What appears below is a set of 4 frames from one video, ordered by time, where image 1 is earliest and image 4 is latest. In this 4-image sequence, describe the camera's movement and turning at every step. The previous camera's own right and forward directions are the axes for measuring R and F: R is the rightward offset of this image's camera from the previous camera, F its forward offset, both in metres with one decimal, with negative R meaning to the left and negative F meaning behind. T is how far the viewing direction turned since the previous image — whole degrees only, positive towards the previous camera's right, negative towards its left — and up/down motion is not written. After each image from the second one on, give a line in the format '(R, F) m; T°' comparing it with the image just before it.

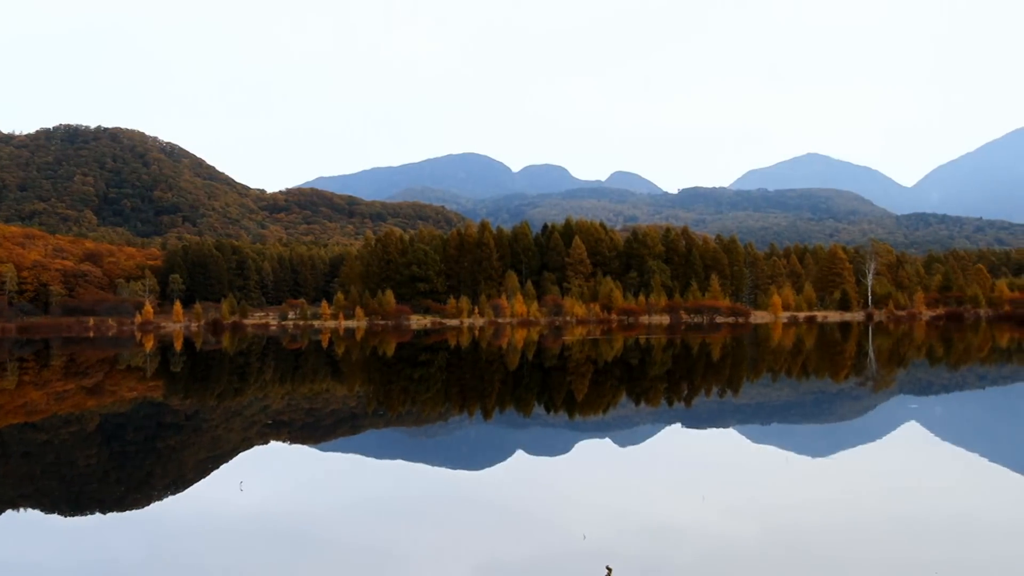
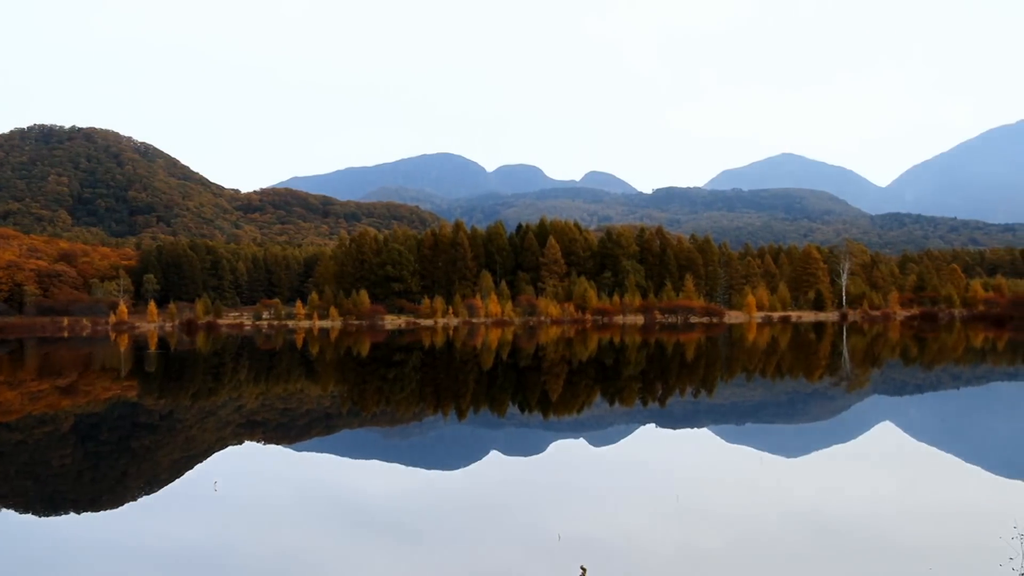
(+1.0, 0.0) m; 0°
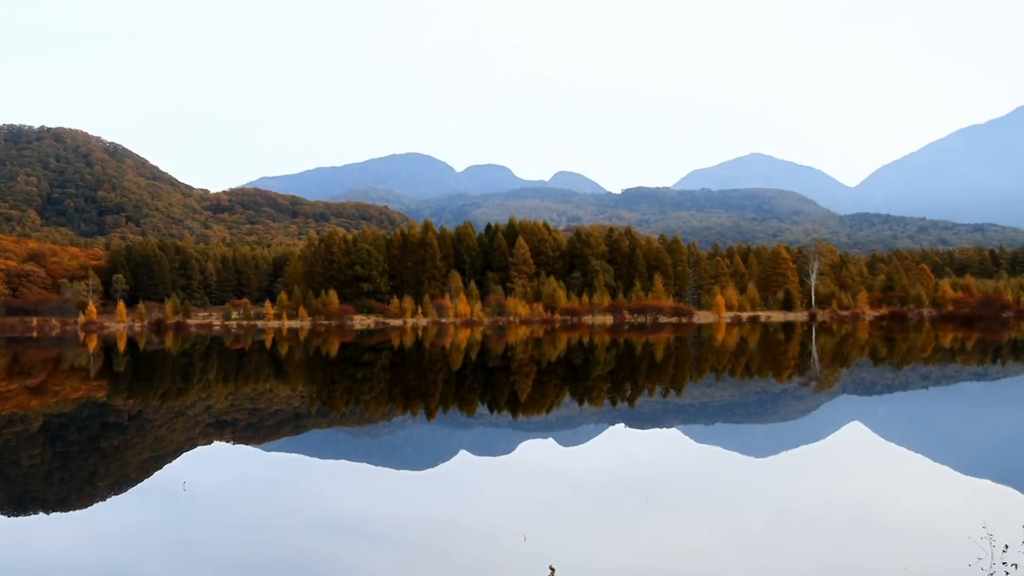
(+1.2, 0.0) m; 0°
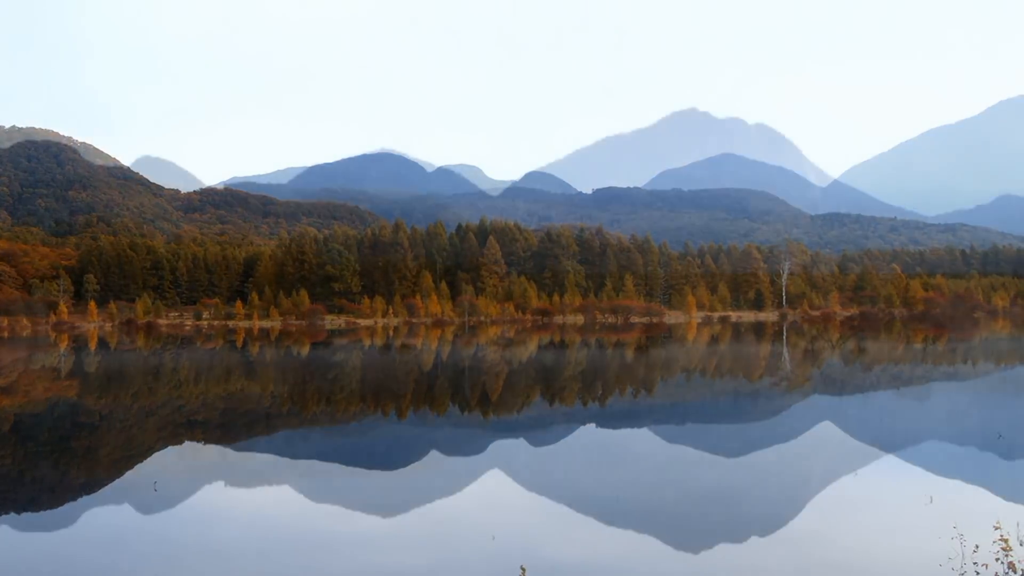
(+1.1, 0.0) m; 0°
